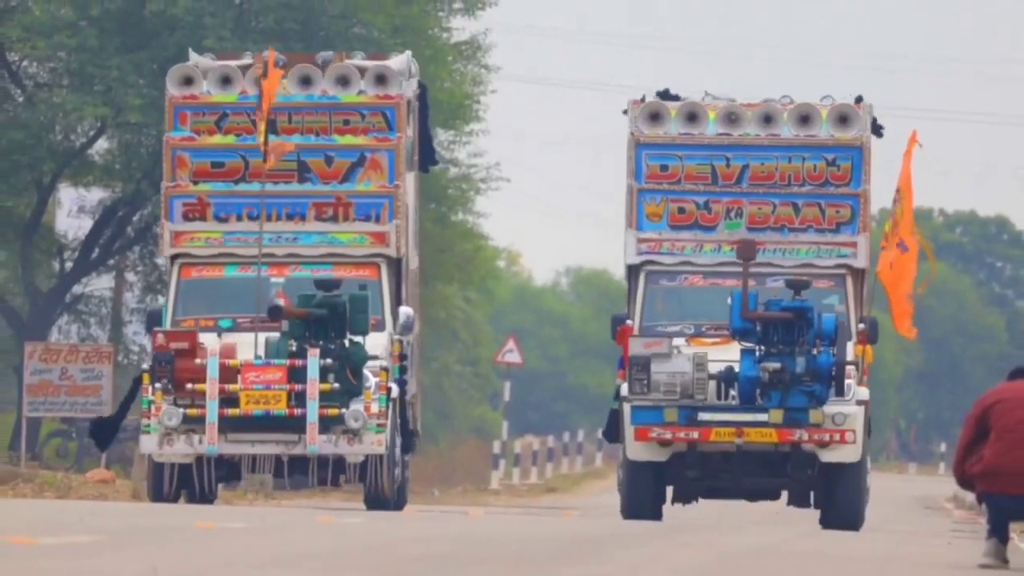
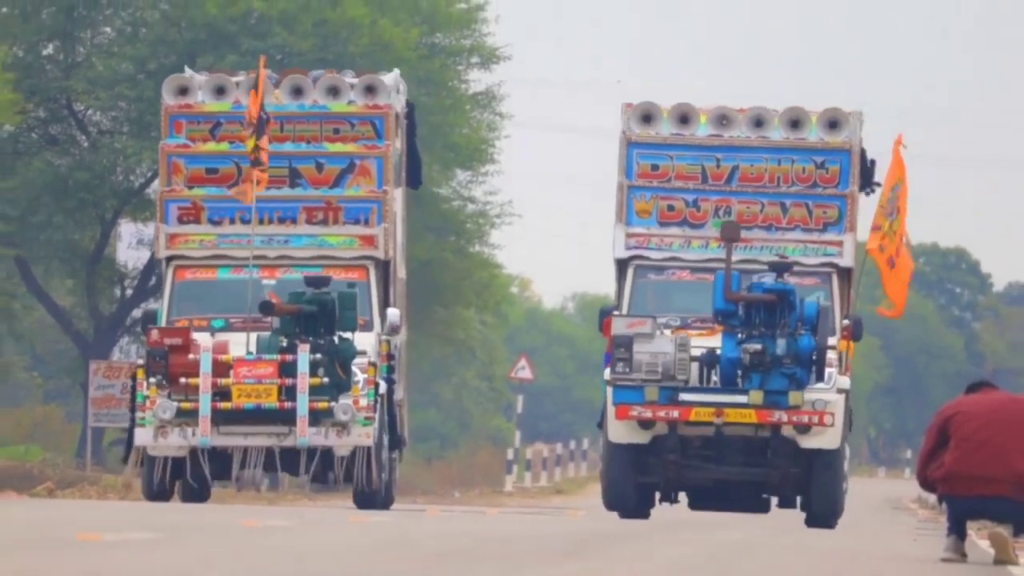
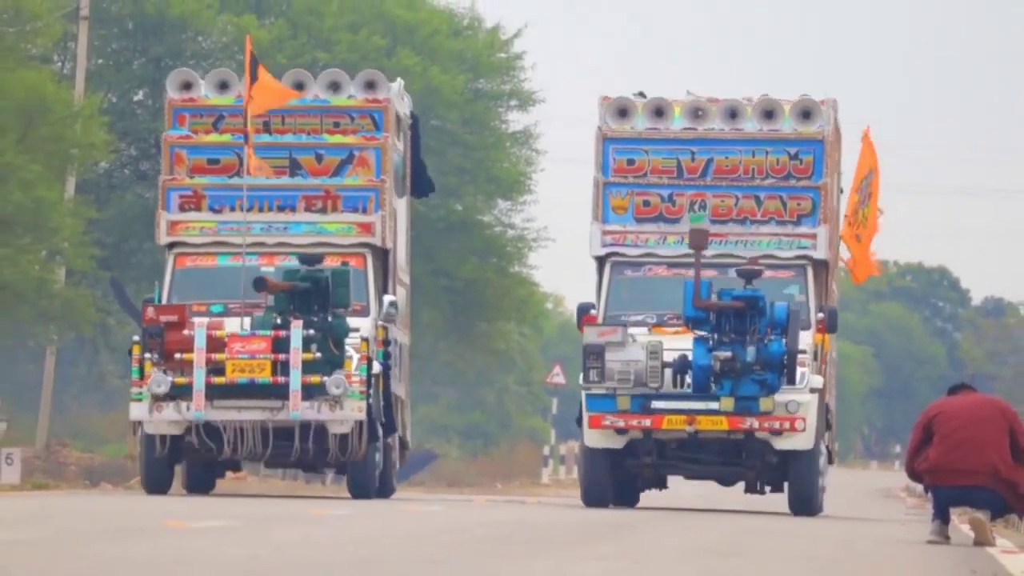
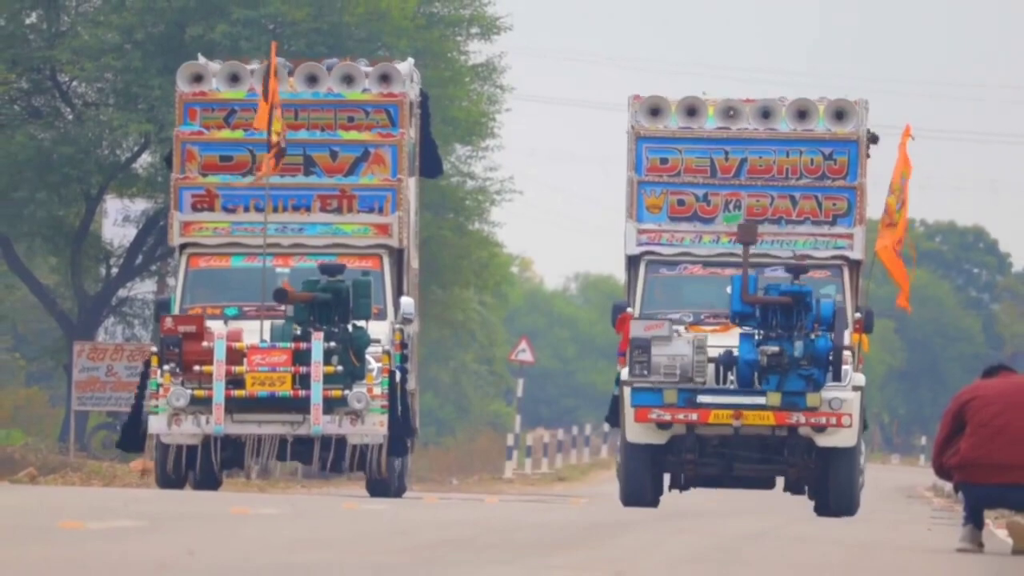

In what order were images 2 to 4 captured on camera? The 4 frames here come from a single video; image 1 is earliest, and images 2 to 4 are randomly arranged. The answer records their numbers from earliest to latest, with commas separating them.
4, 2, 3
